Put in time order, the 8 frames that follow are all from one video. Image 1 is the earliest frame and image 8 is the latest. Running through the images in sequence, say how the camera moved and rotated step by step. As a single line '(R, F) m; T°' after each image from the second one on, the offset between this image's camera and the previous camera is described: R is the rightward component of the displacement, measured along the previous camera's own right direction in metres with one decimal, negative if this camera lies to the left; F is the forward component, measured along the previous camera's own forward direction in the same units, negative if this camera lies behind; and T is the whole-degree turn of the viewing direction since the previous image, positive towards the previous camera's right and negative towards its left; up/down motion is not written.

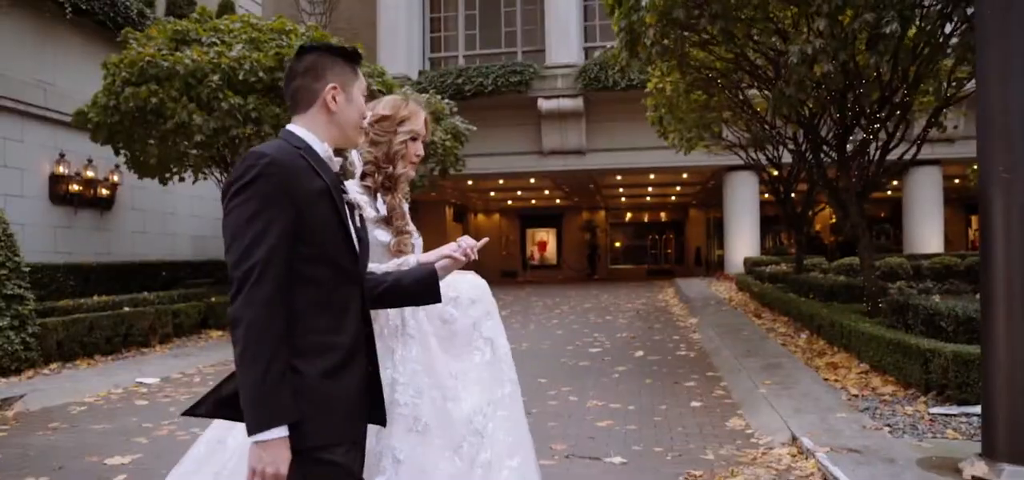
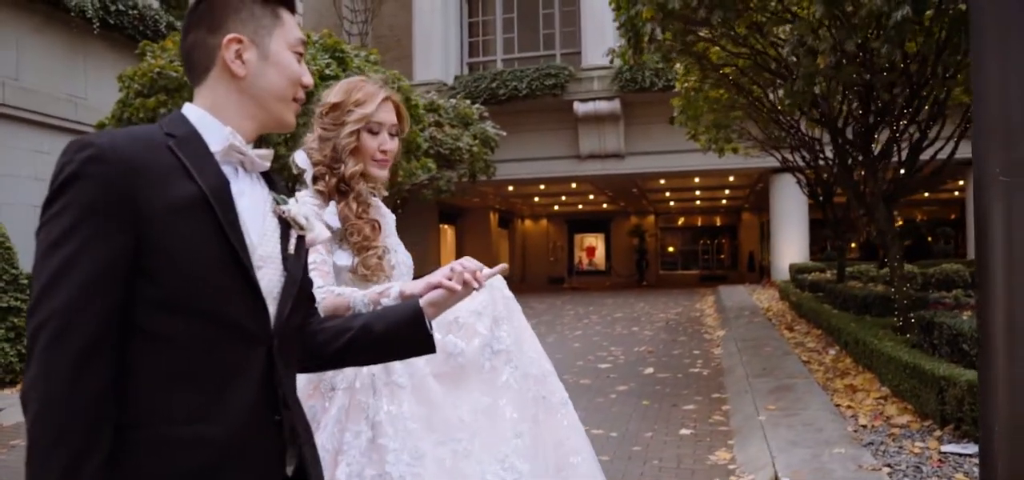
(+0.9, +0.6) m; -5°
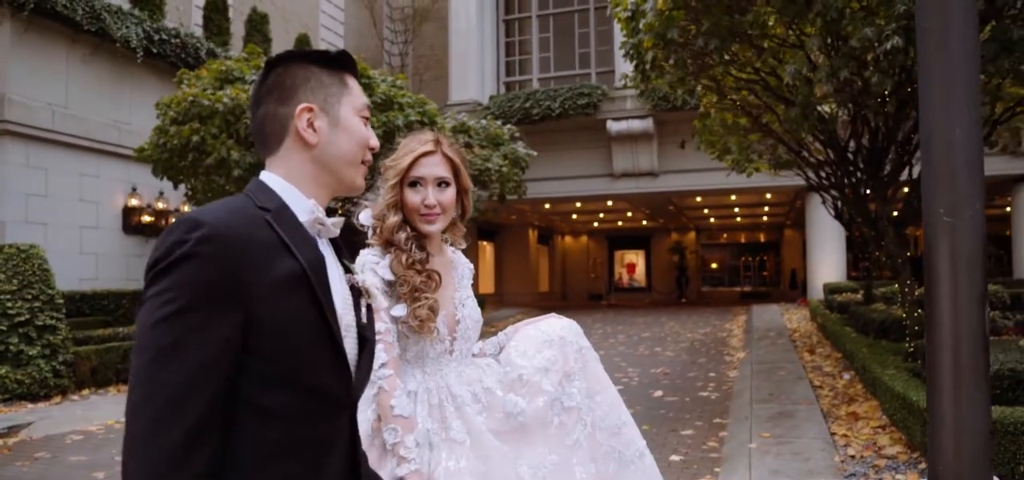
(+0.6, -0.2) m; -4°
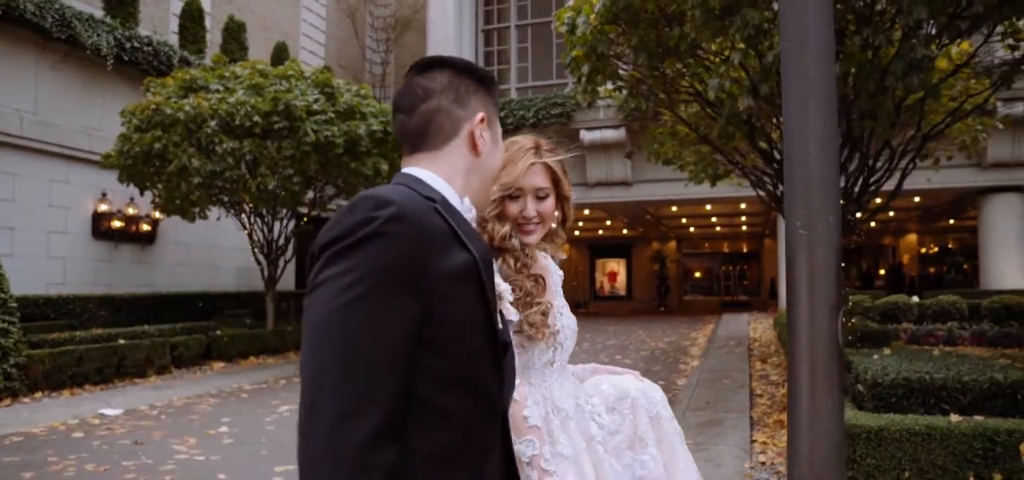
(+0.7, -0.2) m; 0°
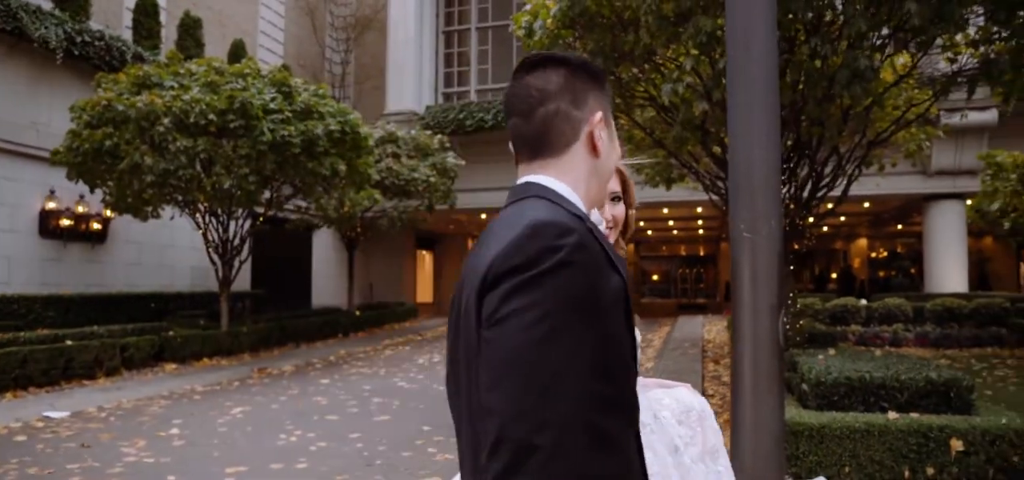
(+0.1, -0.1) m; +3°
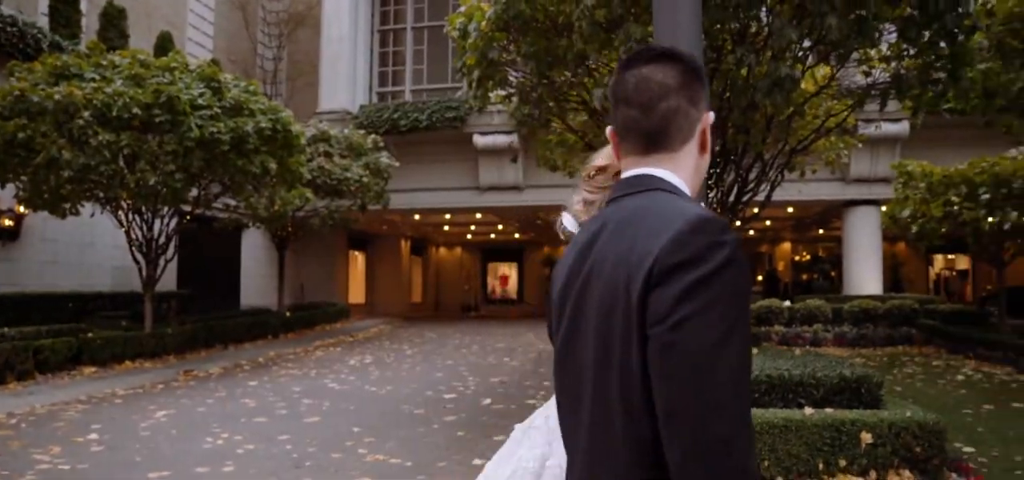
(0.0, -0.1) m; +5°
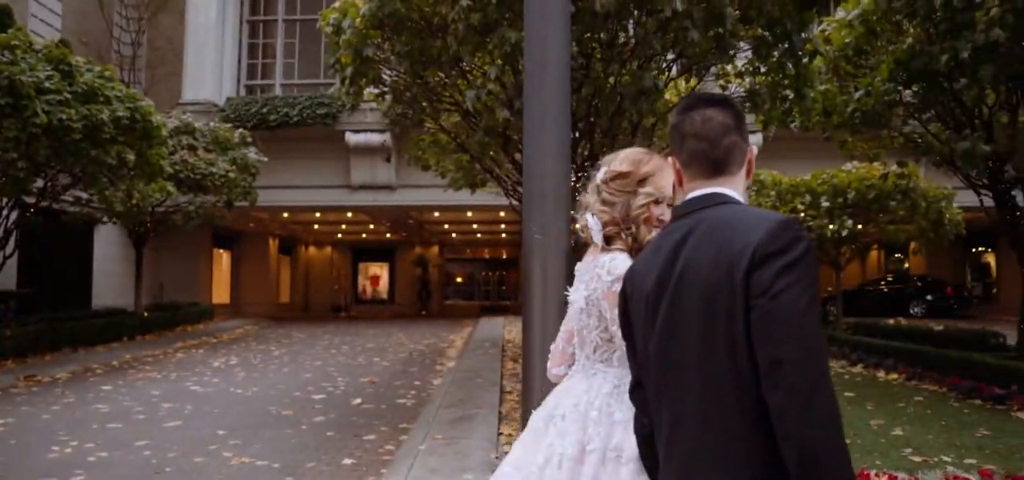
(0.0, -0.1) m; +9°
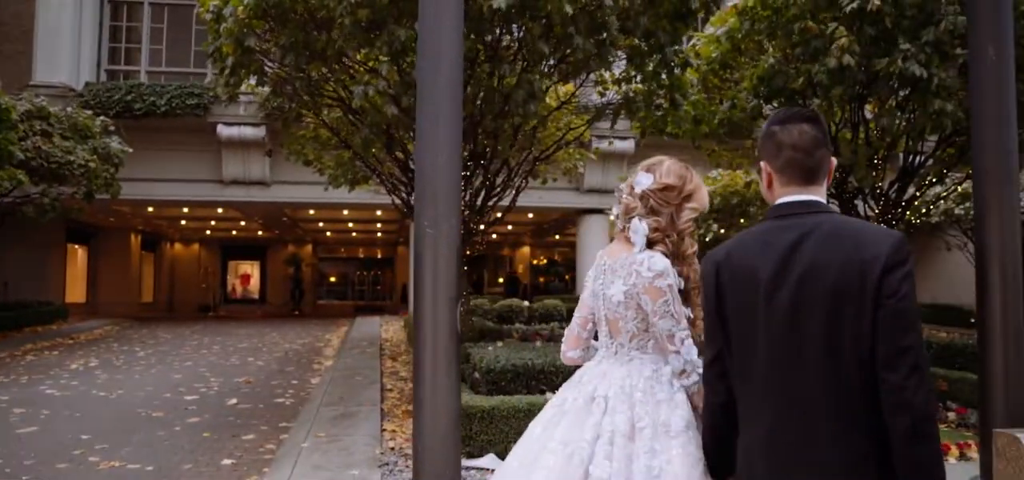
(-0.1, -0.1) m; +9°
